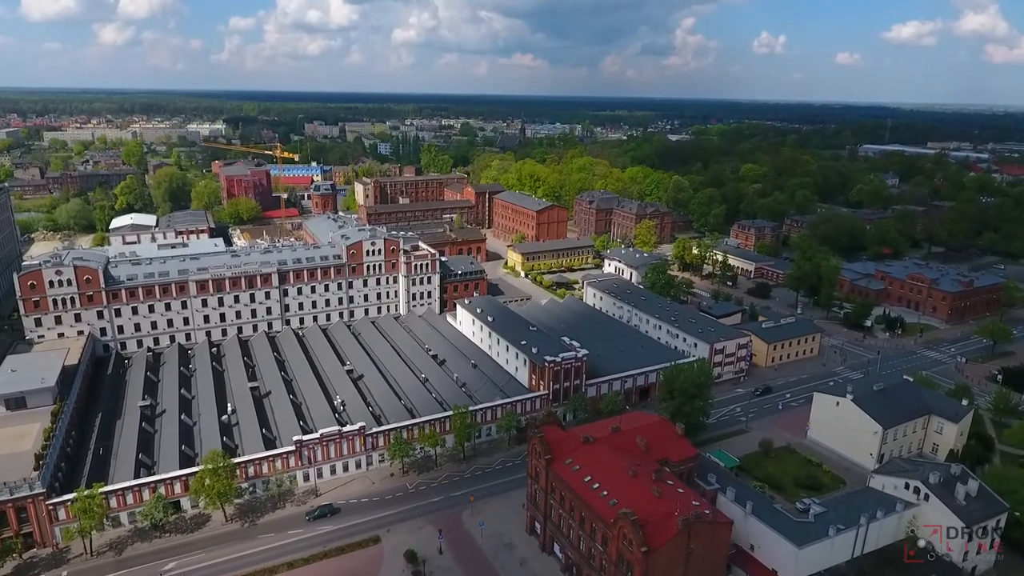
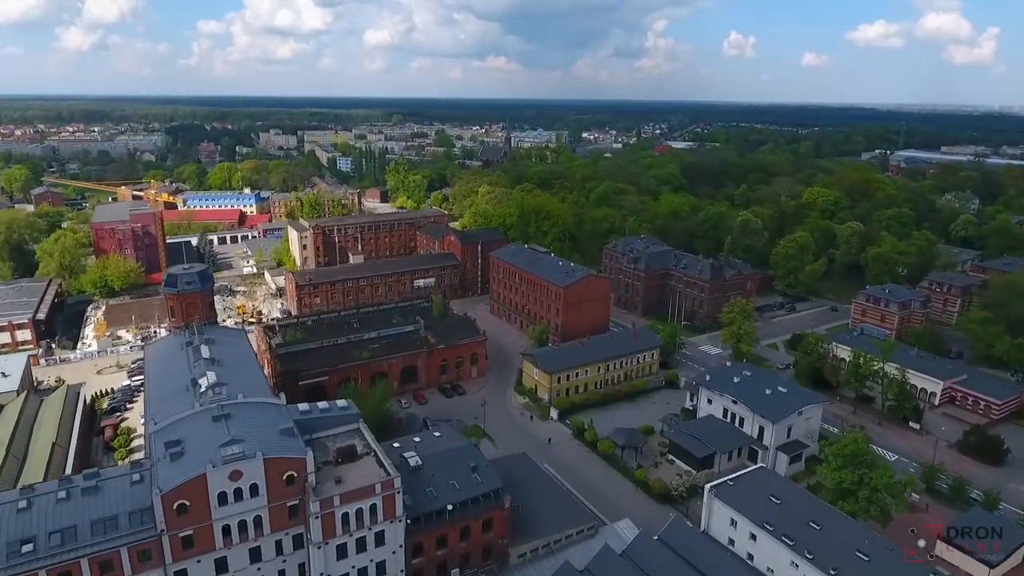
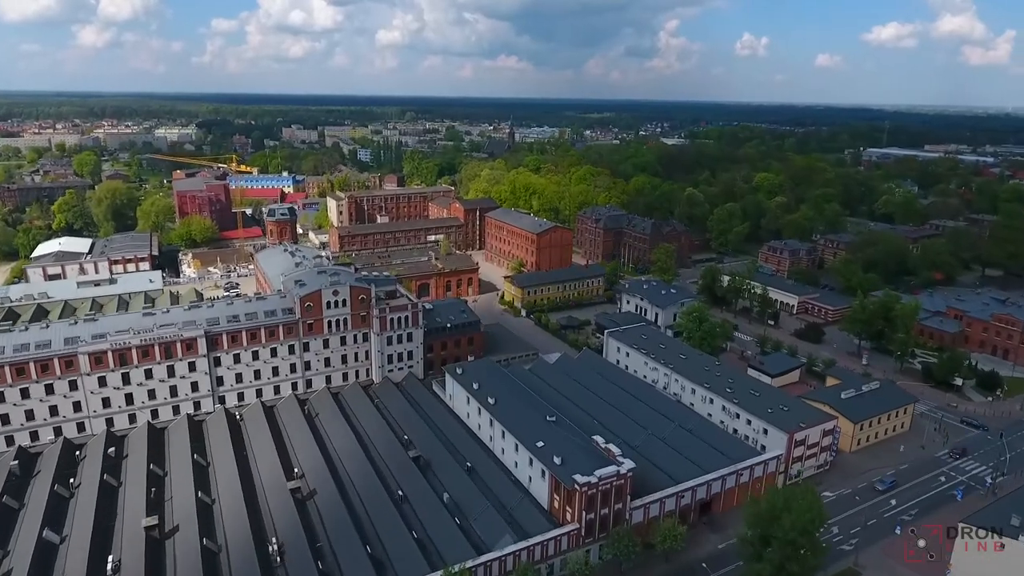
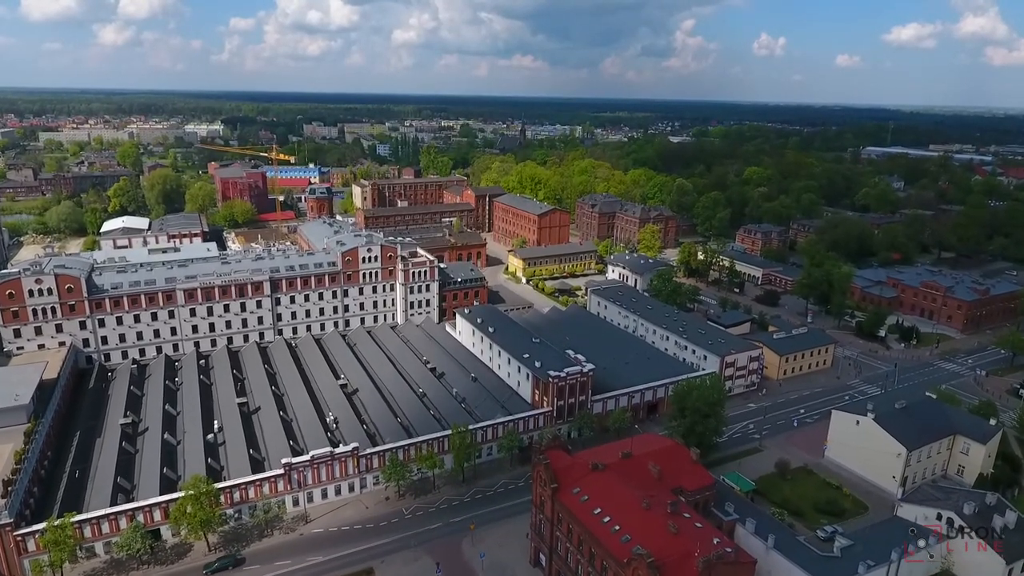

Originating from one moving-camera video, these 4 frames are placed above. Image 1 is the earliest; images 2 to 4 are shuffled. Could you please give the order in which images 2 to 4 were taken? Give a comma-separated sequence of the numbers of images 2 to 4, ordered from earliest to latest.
4, 3, 2
